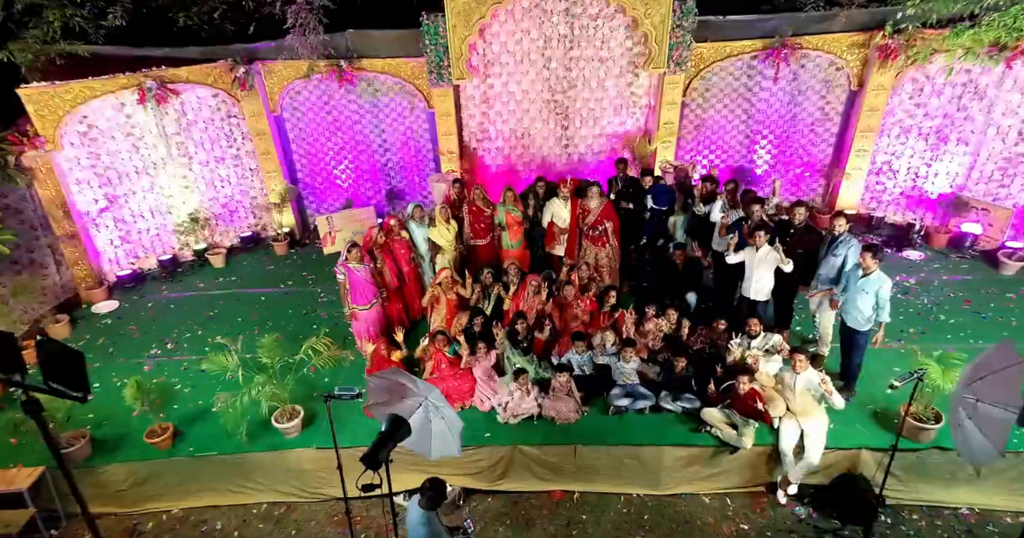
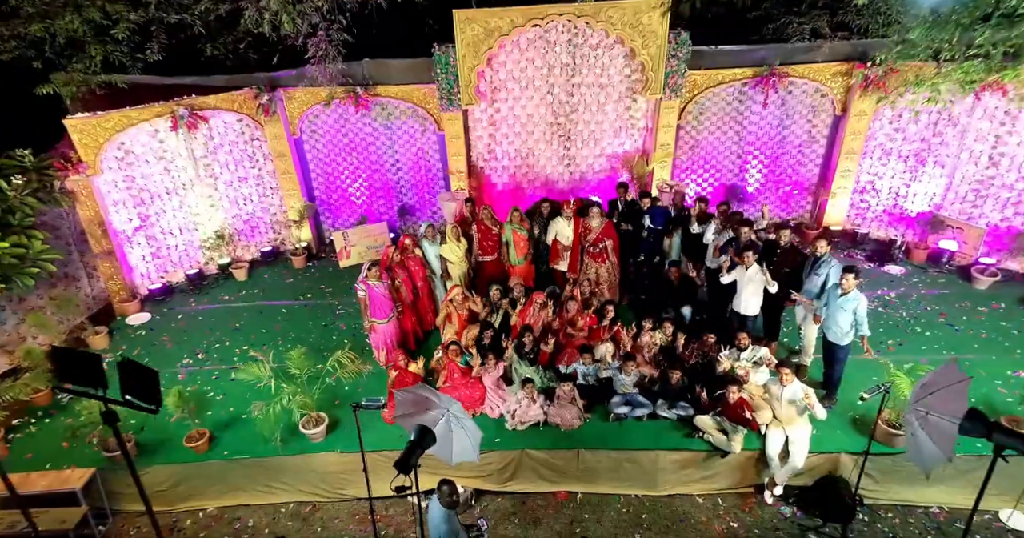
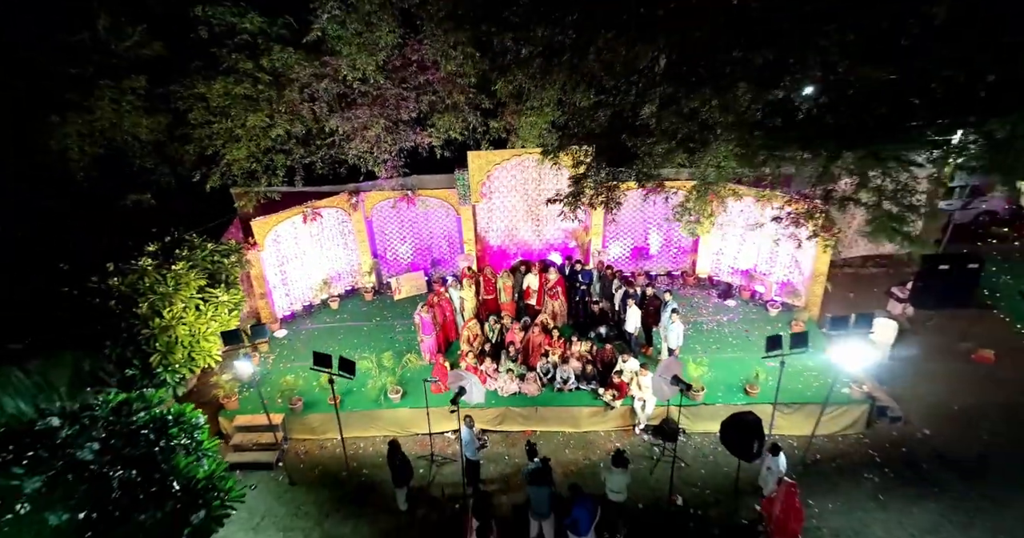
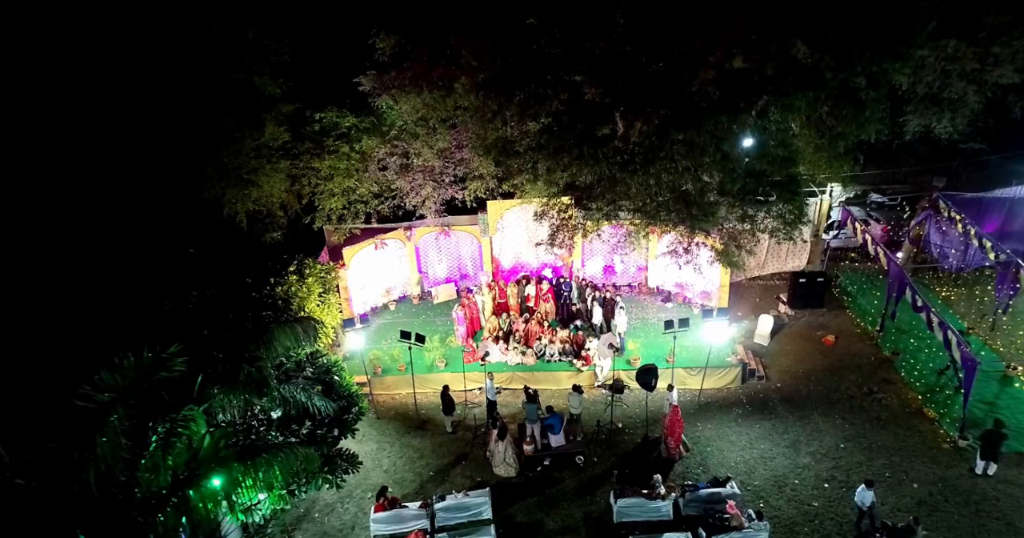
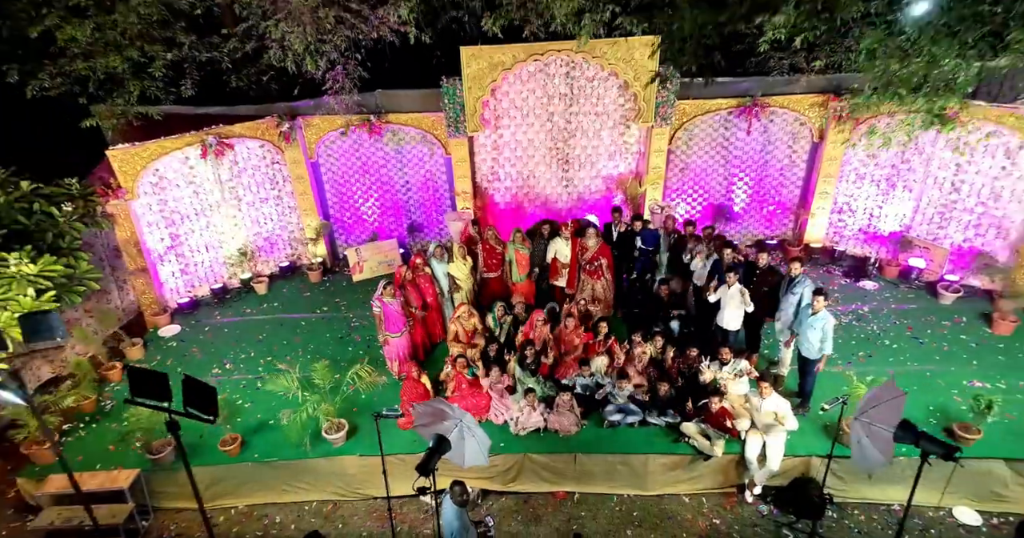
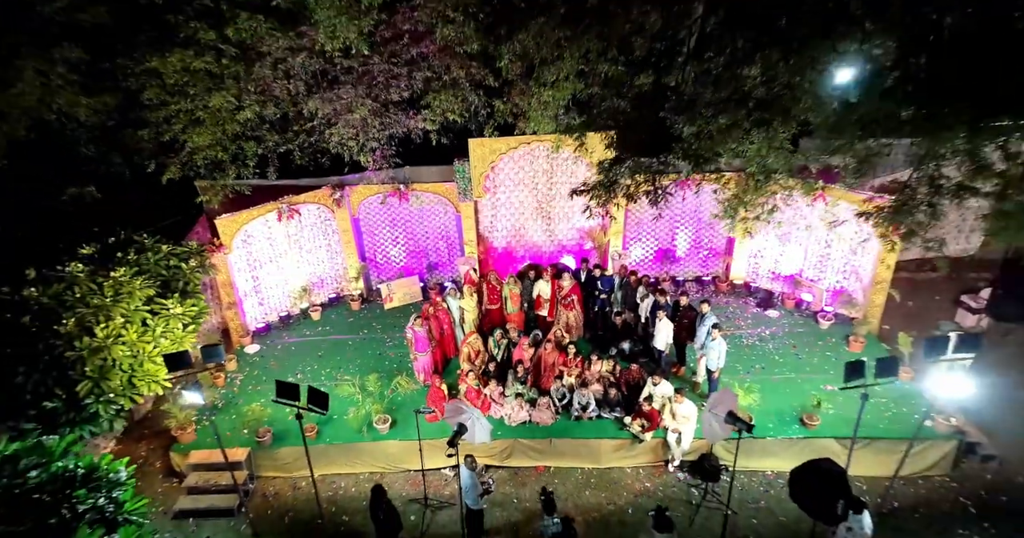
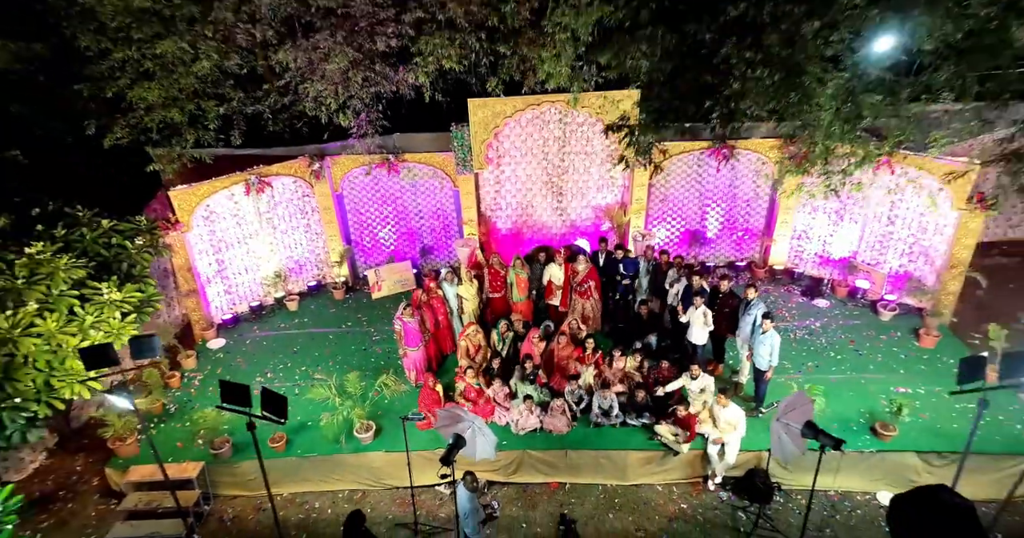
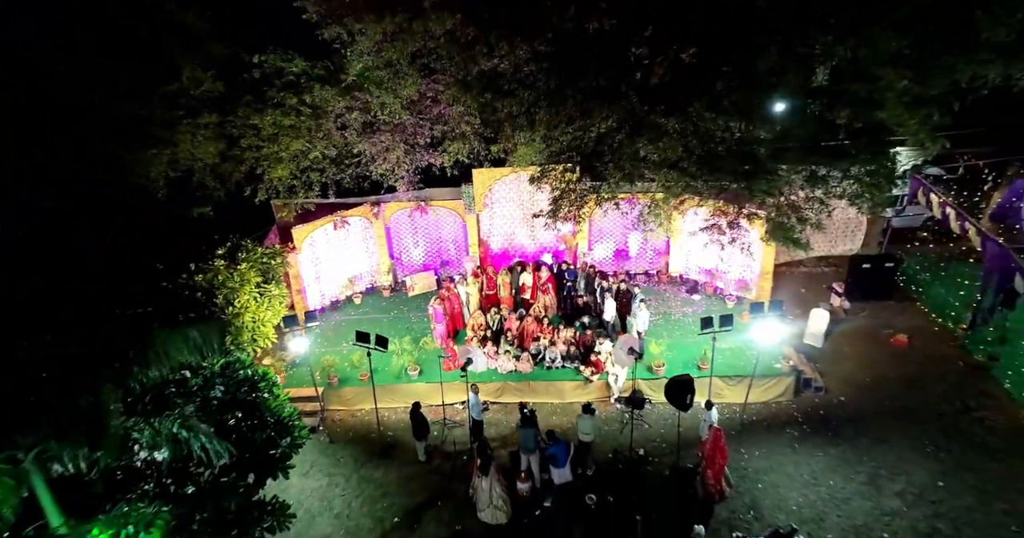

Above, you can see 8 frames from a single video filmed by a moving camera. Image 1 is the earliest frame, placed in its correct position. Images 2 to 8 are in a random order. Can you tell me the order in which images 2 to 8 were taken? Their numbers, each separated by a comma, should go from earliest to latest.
2, 5, 7, 6, 3, 8, 4
